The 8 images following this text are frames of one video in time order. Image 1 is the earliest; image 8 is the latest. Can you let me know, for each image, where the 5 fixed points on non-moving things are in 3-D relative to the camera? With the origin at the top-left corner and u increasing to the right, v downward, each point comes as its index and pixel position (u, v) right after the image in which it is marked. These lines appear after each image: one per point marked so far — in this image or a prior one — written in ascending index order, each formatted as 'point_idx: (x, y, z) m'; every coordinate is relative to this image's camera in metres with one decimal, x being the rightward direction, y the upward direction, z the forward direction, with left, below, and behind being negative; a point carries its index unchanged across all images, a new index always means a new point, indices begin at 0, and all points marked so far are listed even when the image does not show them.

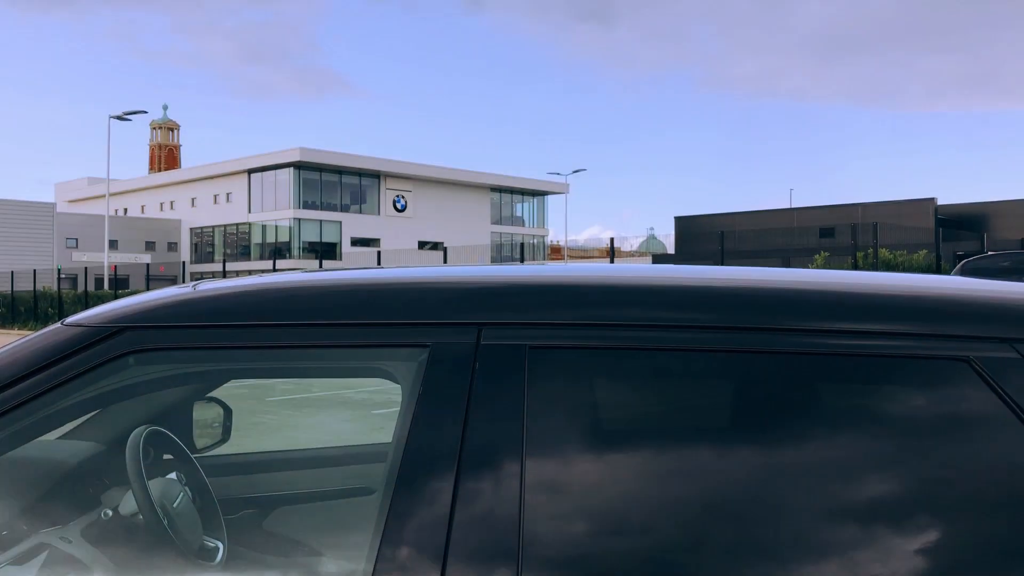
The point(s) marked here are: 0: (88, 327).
0: (-0.6, 0.0, +1.3) m
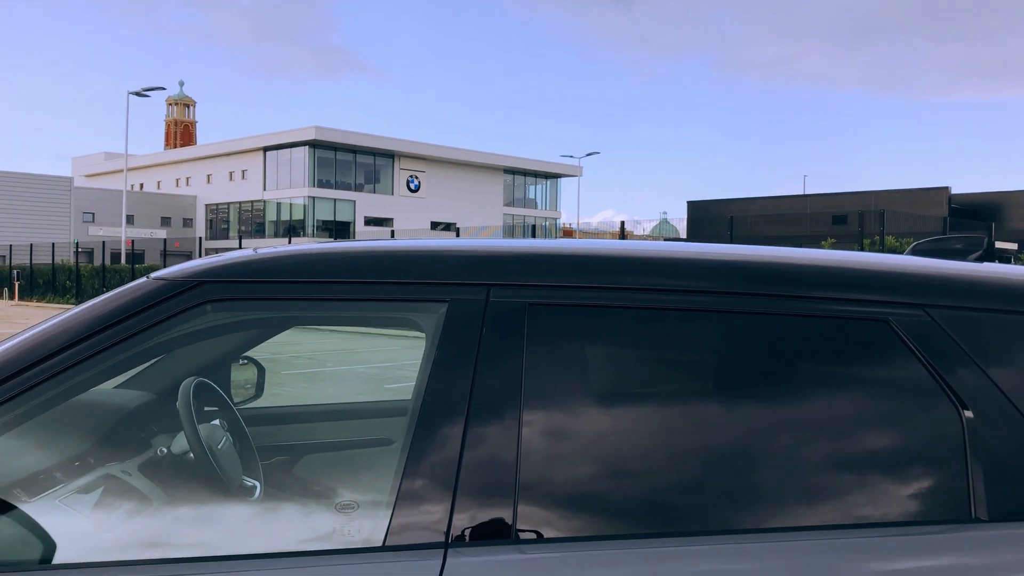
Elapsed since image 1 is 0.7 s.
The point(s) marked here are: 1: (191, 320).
0: (-0.6, 0.0, +1.6) m
1: (-0.5, 0.0, +1.5) m
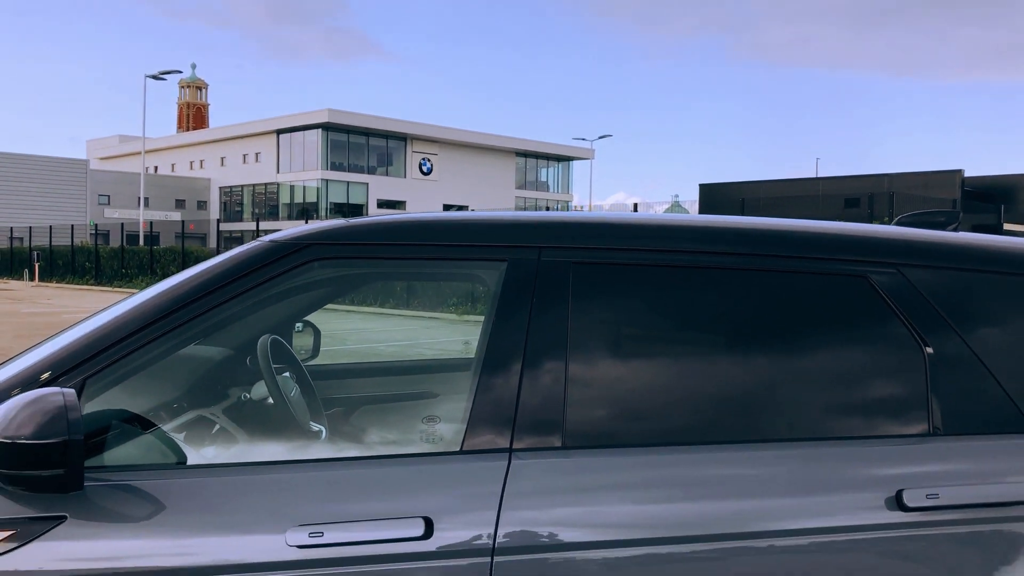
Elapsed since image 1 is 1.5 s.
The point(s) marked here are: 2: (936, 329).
0: (-0.5, +0.1, +1.9) m
1: (-0.4, 0.0, +1.9) m
2: (+0.8, -0.1, +1.8) m
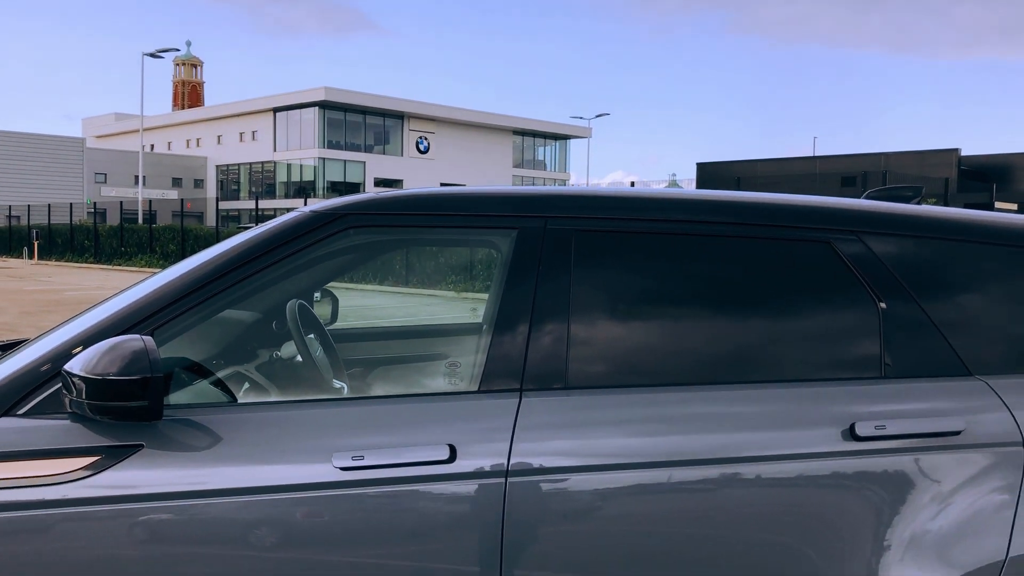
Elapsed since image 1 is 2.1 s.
0: (-0.5, +0.2, +2.2) m
1: (-0.4, +0.1, +2.1) m
2: (+0.9, 0.0, +2.1) m
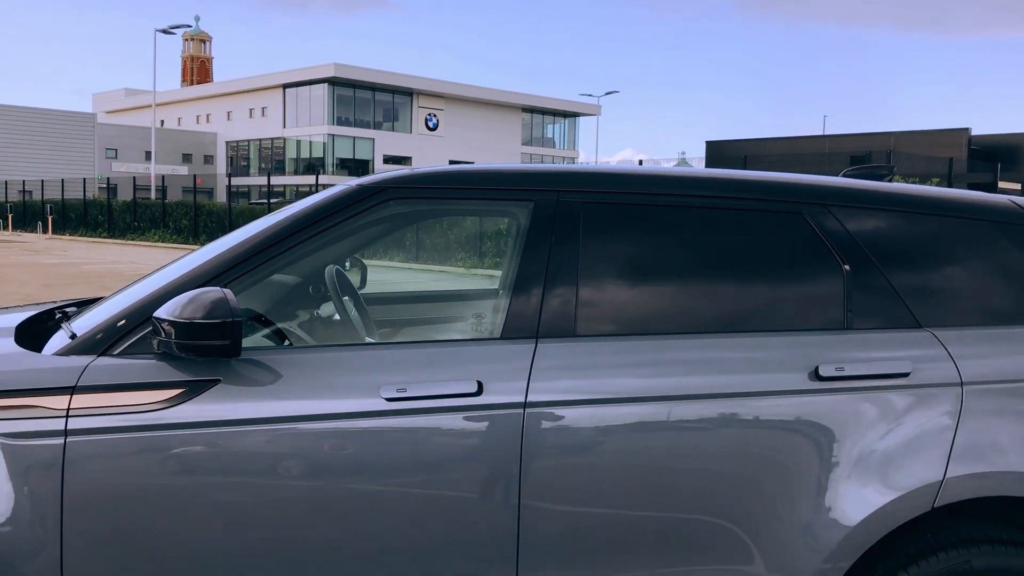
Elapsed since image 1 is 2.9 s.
0: (-0.4, +0.3, +2.5) m
1: (-0.3, +0.2, +2.4) m
2: (+0.9, +0.1, +2.4) m
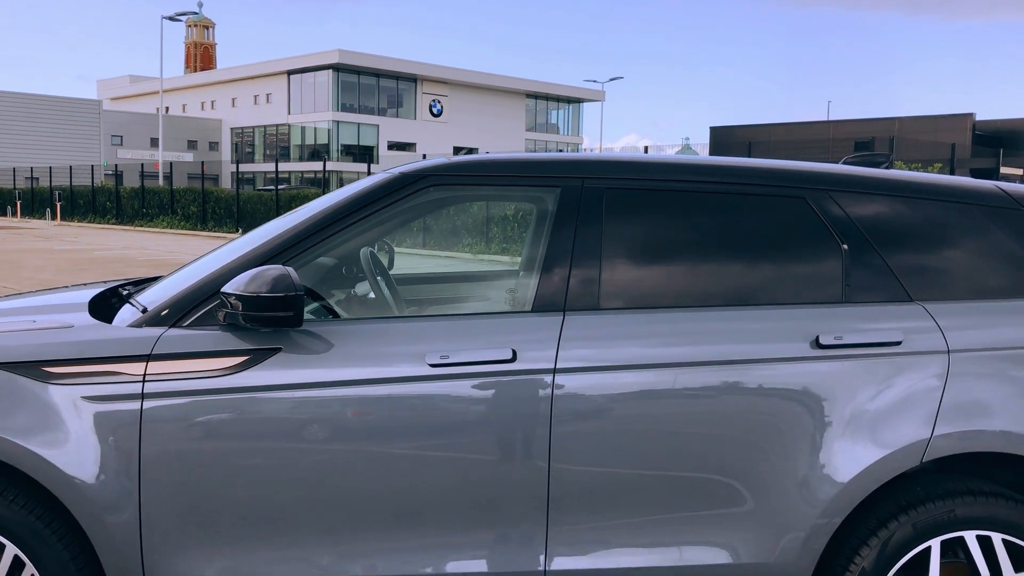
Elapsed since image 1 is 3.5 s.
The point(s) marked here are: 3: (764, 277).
0: (-0.3, +0.3, +2.7) m
1: (-0.3, +0.3, +2.7) m
2: (+1.0, +0.1, +2.6) m
3: (+0.7, 0.0, +2.5) m
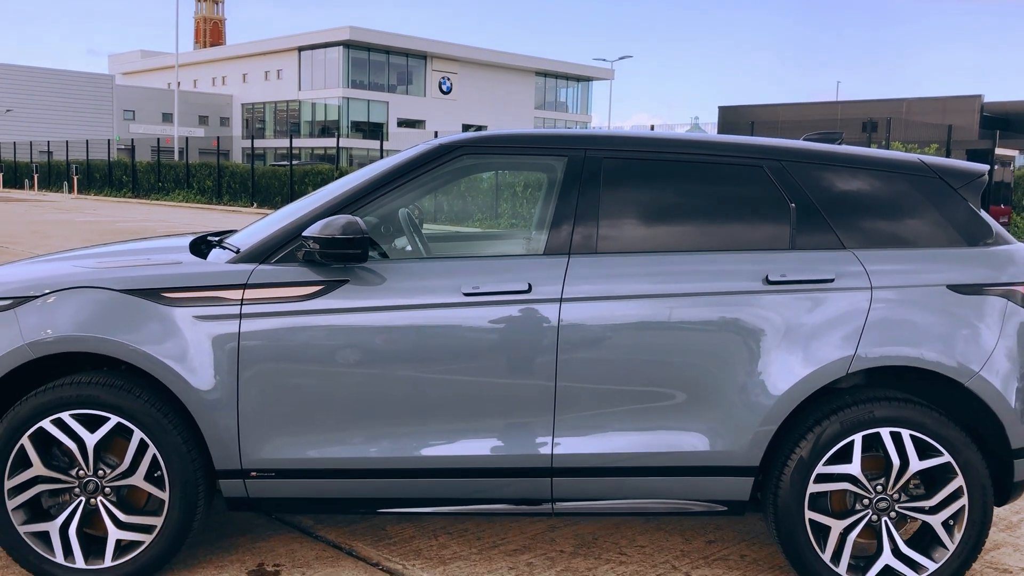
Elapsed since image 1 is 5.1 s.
0: (-0.3, +0.5, +3.3) m
1: (-0.2, +0.5, +3.3) m
2: (+1.0, +0.3, +3.2) m
3: (+0.8, +0.2, +3.2) m
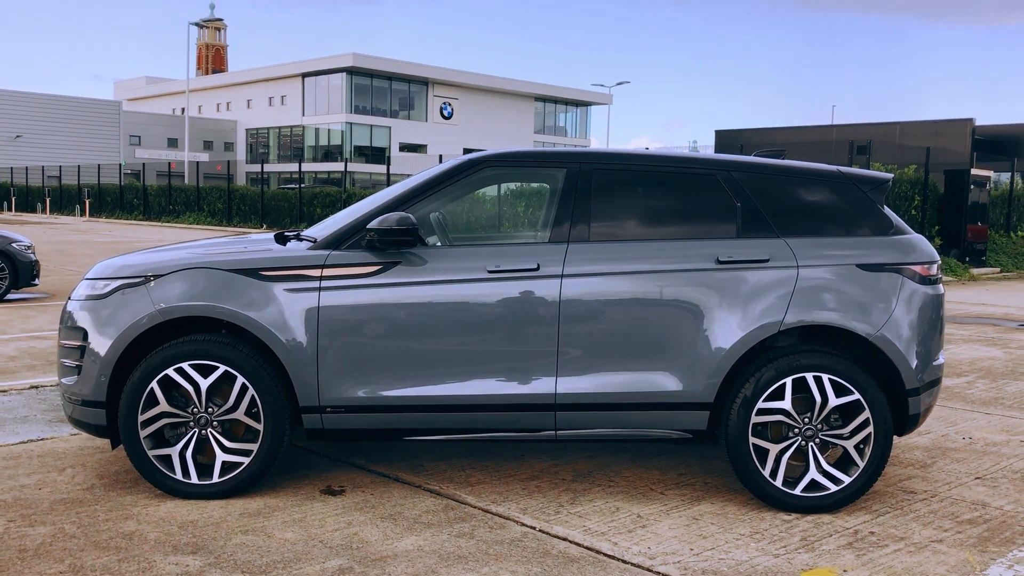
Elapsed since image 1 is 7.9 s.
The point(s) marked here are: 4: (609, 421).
0: (-0.2, +0.6, +4.3) m
1: (-0.2, +0.5, +4.2) m
2: (+1.1, +0.4, +4.1) m
3: (+0.8, +0.3, +4.1) m
4: (+0.4, -0.6, +3.9) m
